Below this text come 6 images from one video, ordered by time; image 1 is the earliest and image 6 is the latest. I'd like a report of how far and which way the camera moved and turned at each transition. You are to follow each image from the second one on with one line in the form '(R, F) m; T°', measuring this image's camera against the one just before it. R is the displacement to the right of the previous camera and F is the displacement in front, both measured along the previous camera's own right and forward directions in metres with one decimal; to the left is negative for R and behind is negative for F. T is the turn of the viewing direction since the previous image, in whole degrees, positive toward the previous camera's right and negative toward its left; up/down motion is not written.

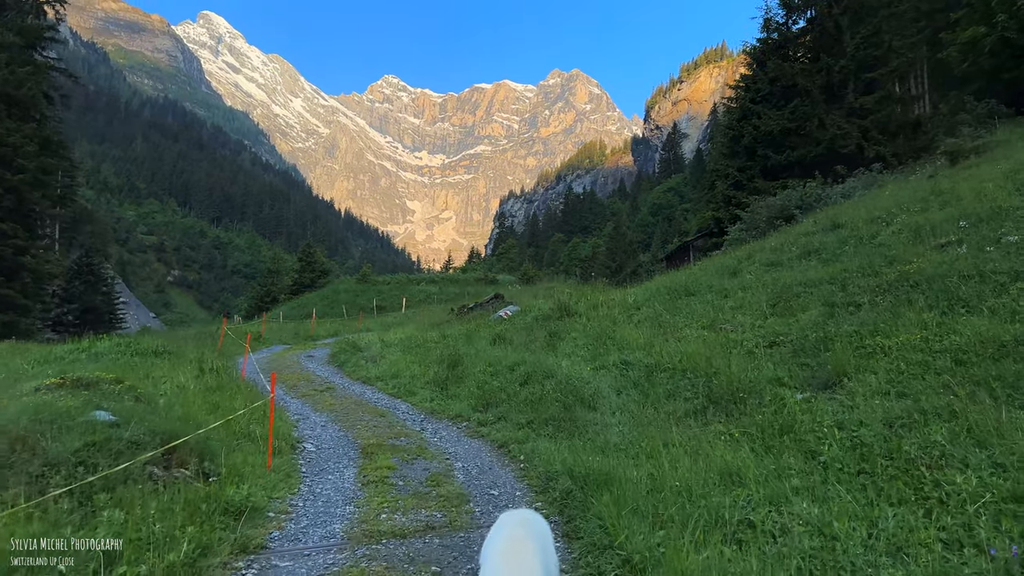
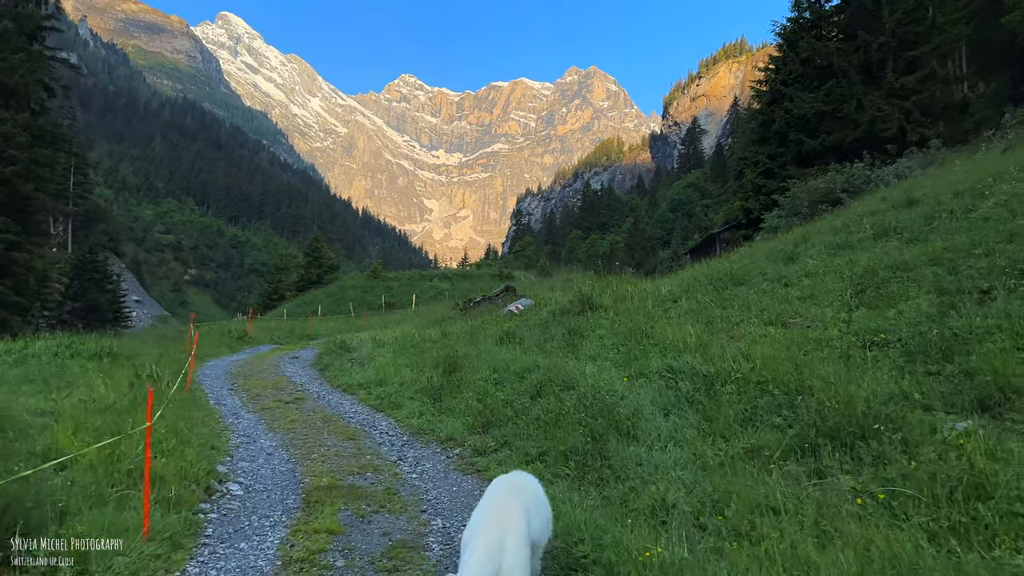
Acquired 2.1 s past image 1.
(+0.1, +2.6) m; -1°
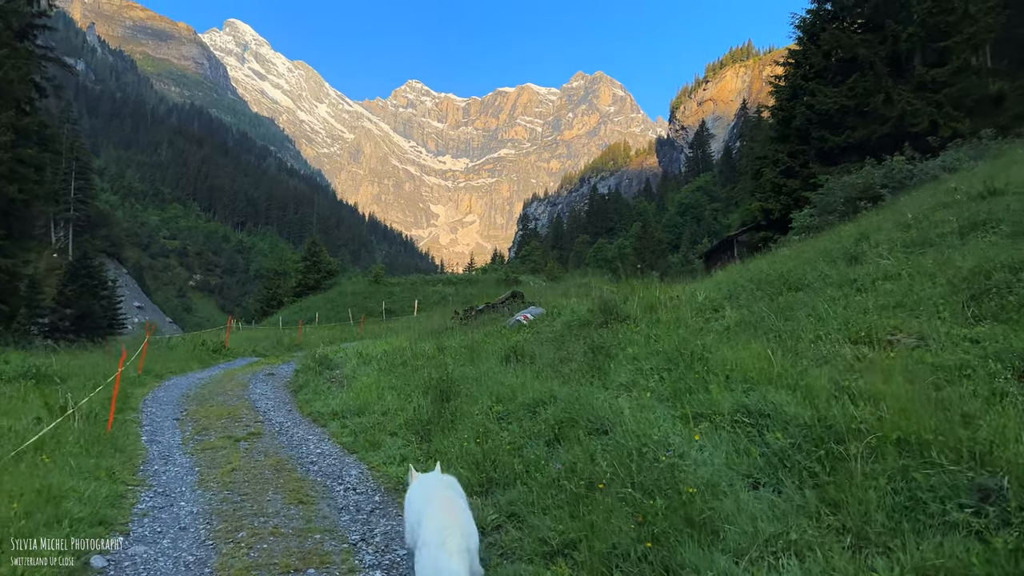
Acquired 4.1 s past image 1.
(0.0, +2.3) m; 0°
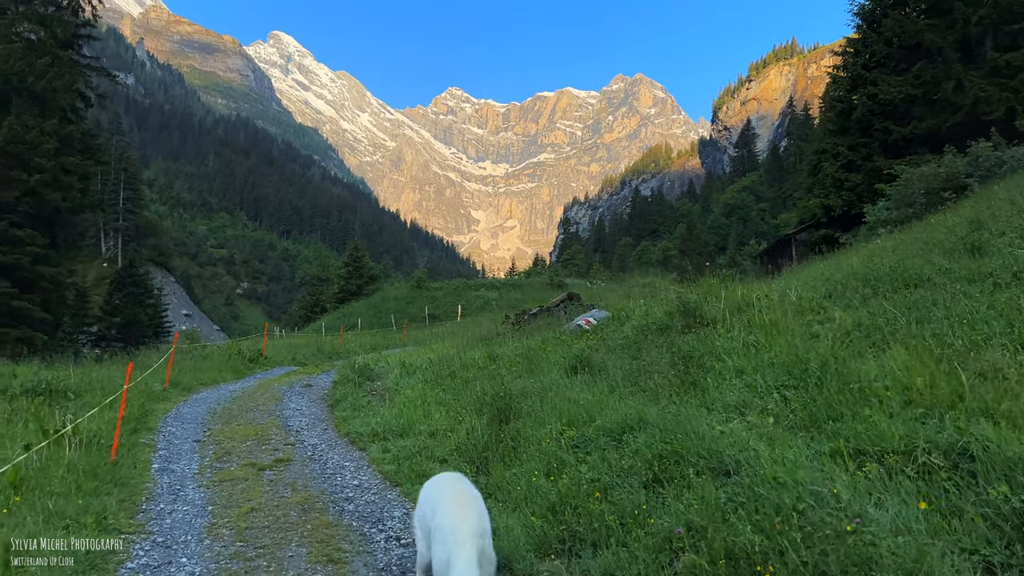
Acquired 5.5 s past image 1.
(-0.3, +1.4) m; -3°
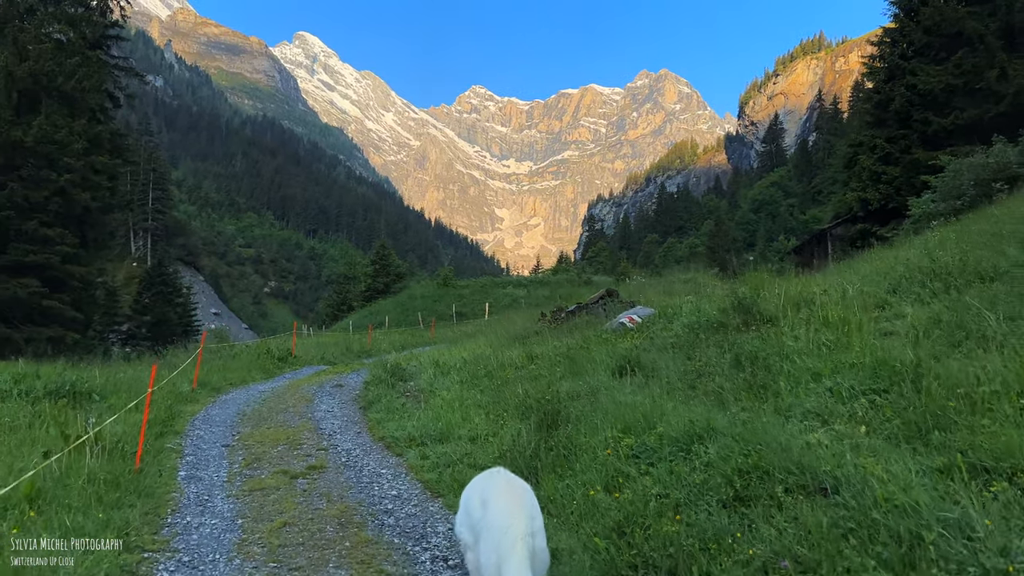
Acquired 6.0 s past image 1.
(-0.2, +0.5) m; -2°
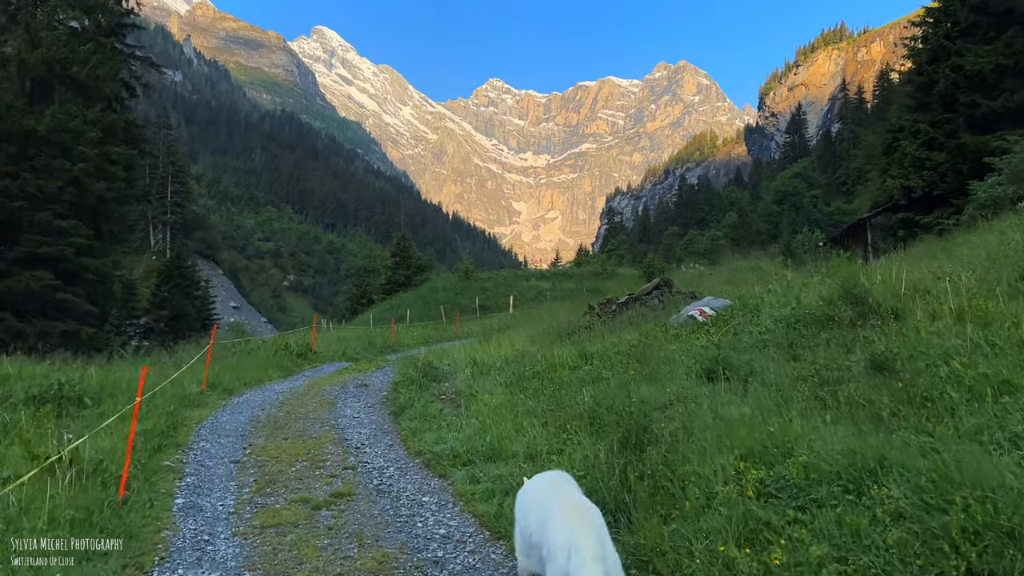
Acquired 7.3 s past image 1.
(-0.4, +1.4) m; -1°
